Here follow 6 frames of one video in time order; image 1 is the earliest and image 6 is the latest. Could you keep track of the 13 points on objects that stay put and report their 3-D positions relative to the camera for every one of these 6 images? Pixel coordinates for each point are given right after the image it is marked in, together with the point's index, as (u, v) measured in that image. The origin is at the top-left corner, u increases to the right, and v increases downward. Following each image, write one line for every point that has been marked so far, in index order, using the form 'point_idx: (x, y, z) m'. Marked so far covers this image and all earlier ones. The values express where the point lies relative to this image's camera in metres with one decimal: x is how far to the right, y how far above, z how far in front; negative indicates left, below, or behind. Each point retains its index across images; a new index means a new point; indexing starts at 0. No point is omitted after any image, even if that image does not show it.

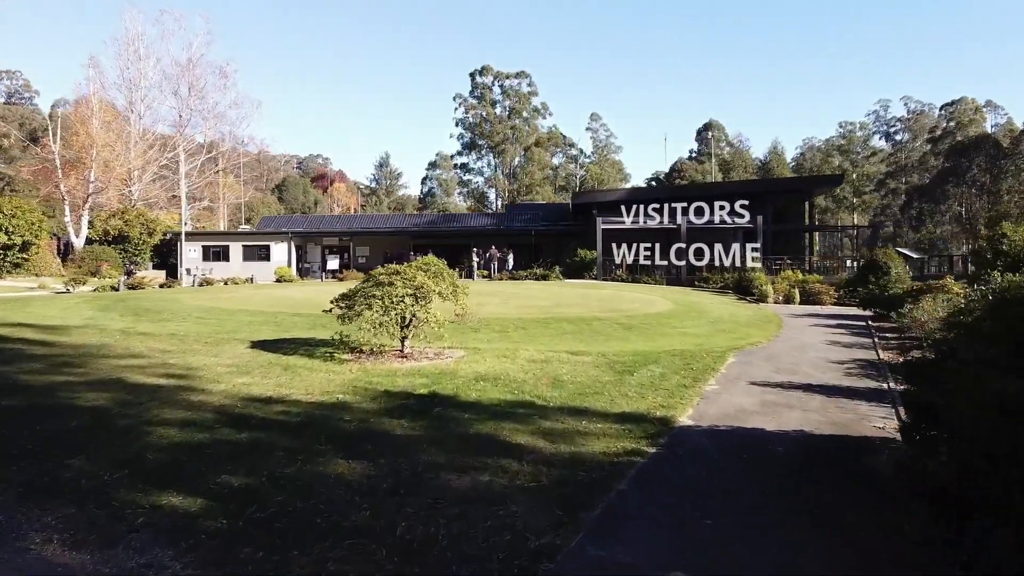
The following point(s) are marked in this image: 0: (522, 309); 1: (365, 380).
0: (+0.2, -0.4, +17.6) m
1: (-1.6, -1.0, +10.0) m
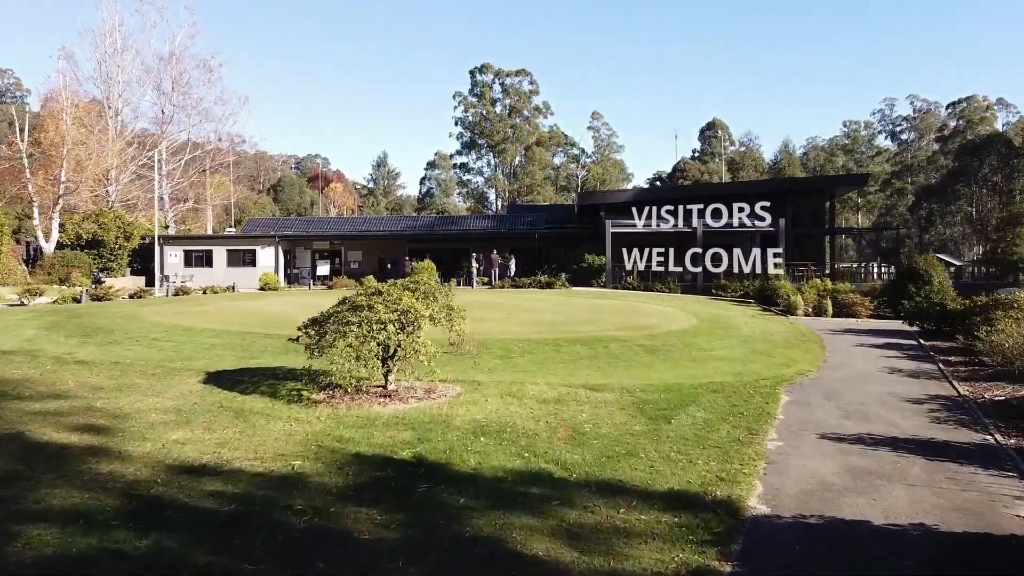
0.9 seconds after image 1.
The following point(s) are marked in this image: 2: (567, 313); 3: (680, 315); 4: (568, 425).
0: (+0.3, -0.7, +15.5) m
1: (-1.5, -1.3, +7.9) m
2: (+1.1, -0.5, +18.4) m
3: (+3.4, -0.6, +18.5) m
4: (+0.5, -1.3, +8.5) m
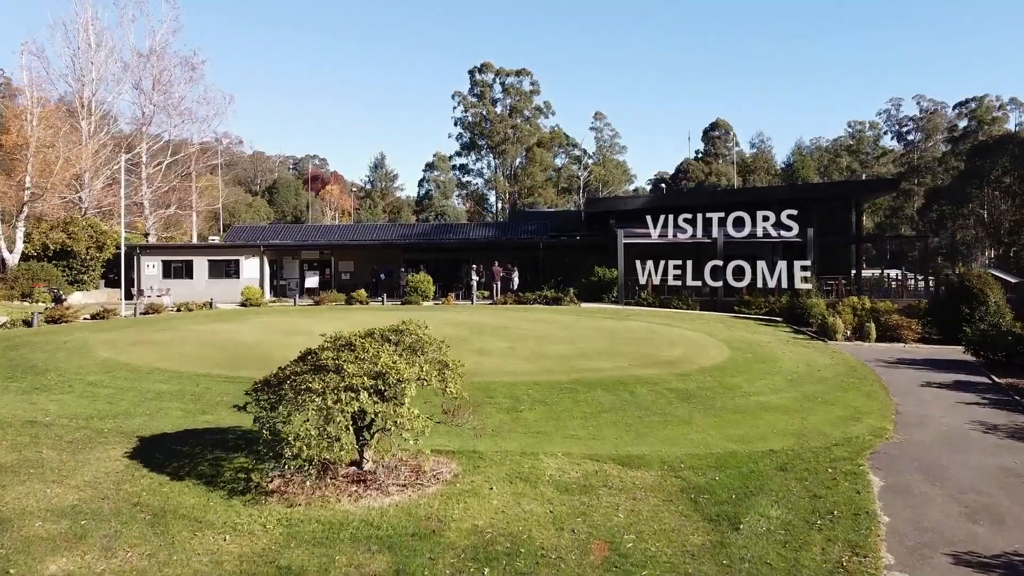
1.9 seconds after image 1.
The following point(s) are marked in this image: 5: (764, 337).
0: (+0.4, -1.1, +13.2) m
1: (-1.5, -1.7, +5.7) m
2: (+1.2, -0.9, +16.1) m
3: (+3.5, -1.0, +16.3) m
4: (+0.6, -1.7, +6.3) m
5: (+5.1, -1.0, +18.5) m
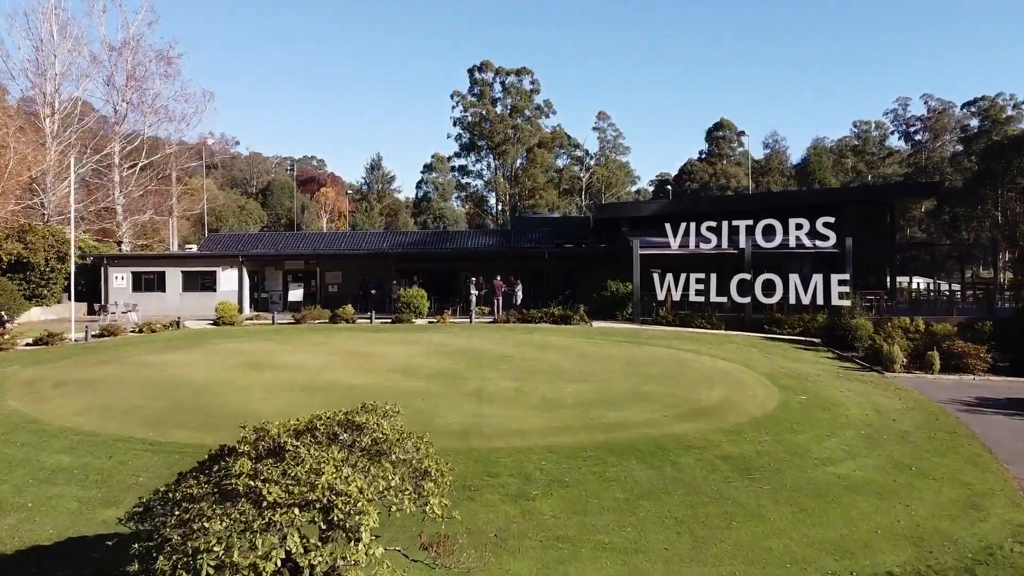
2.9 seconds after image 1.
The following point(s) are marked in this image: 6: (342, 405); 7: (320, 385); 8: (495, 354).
0: (+0.5, -1.5, +10.6) m
1: (-1.4, -2.1, +3.1) m
2: (+1.3, -1.3, +13.5) m
3: (+3.6, -1.4, +13.7) m
4: (+0.7, -2.1, +3.7) m
5: (+5.2, -1.4, +15.9) m
6: (-2.1, -1.4, +11.1) m
7: (-2.6, -1.3, +12.5) m
8: (-0.3, -1.2, +15.9) m
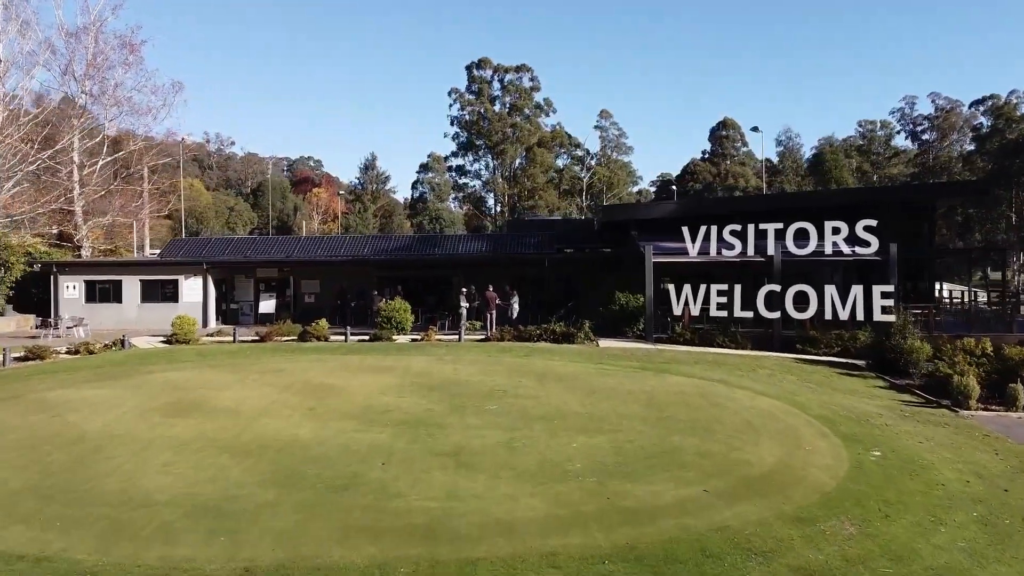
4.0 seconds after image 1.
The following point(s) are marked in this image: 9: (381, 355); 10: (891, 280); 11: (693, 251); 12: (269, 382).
0: (+0.3, -1.8, +7.8) m
1: (-1.5, -2.4, +0.3) m
2: (+1.2, -1.6, +10.7) m
3: (+3.5, -1.7, +10.9) m
4: (+0.6, -2.4, +0.9) m
5: (+5.1, -1.7, +13.1) m
6: (-2.2, -1.7, +8.3) m
7: (-2.7, -1.6, +9.7) m
8: (-0.4, -1.4, +13.1) m
9: (-2.5, -1.3, +17.4) m
10: (+7.9, +0.2, +19.1) m
11: (+3.8, +0.8, +19.5) m
12: (-3.7, -1.4, +13.9) m
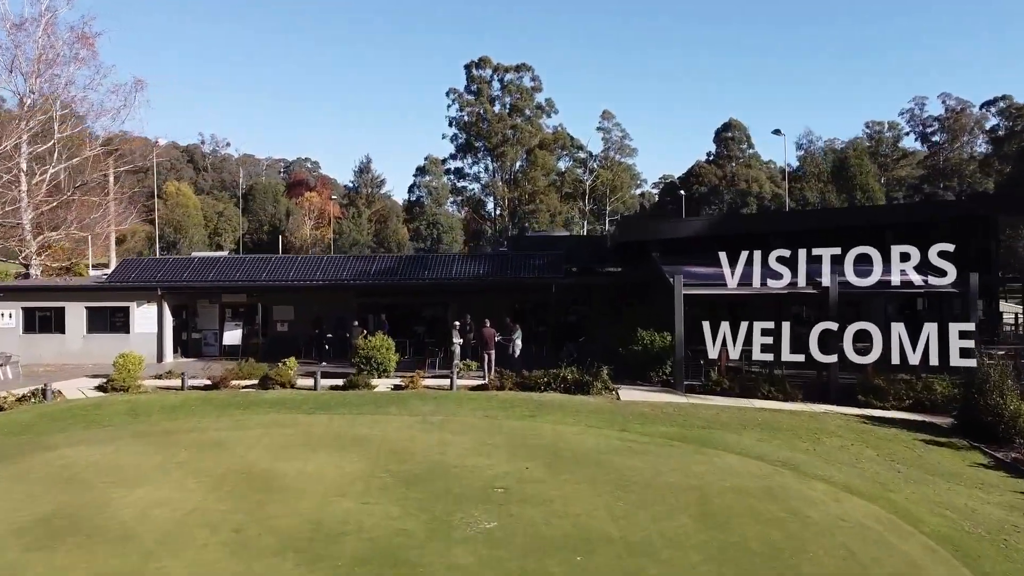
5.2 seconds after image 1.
0: (+0.4, -2.4, +4.6) m
1: (-1.4, -3.0, -3.0) m
2: (+1.2, -2.3, +7.5) m
3: (+3.5, -2.3, +7.6) m
4: (+0.6, -3.0, -2.4) m
5: (+5.1, -2.3, +9.8) m
6: (-2.1, -2.4, +5.1) m
7: (-2.7, -2.3, +6.4) m
8: (-0.4, -2.1, +9.8) m
9: (-2.5, -1.9, +14.1) m
10: (+8.0, -0.5, +15.8) m
11: (+3.9, +0.1, +16.2) m
12: (-3.7, -2.1, +10.7) m
